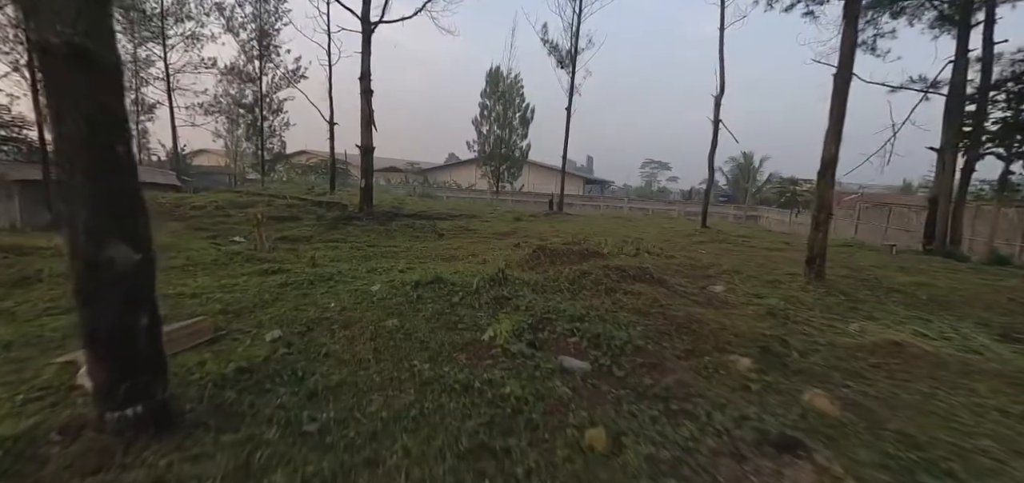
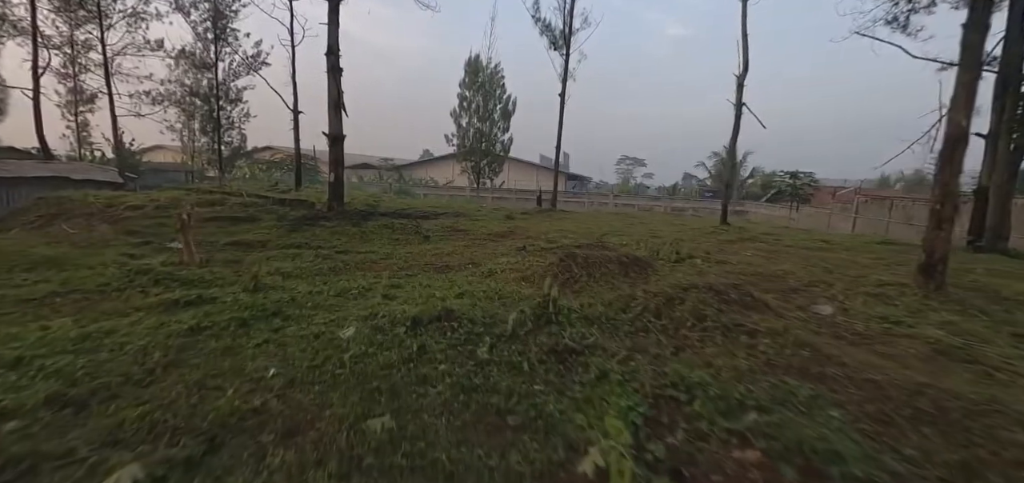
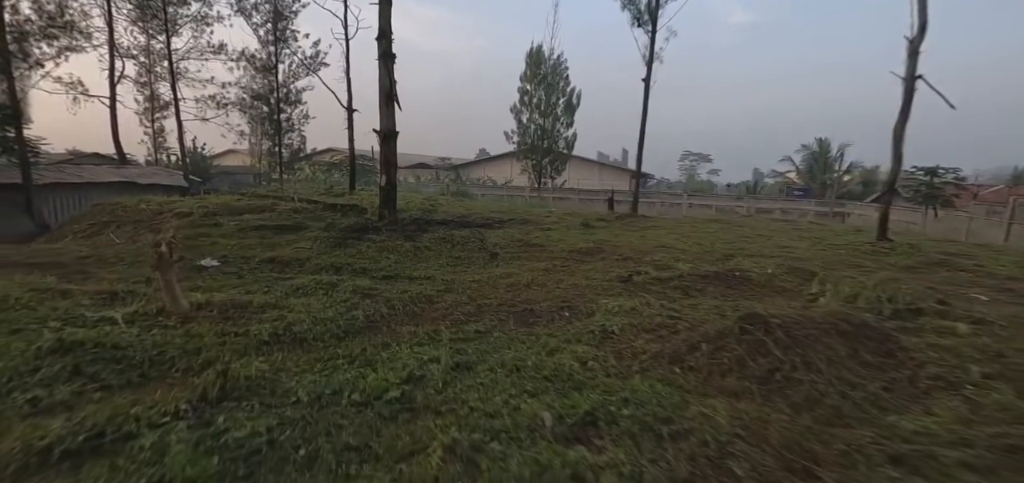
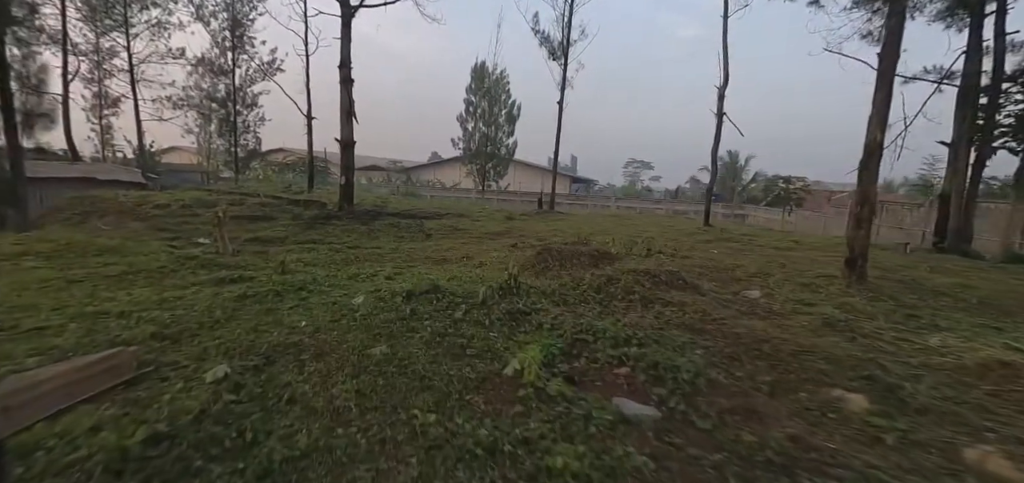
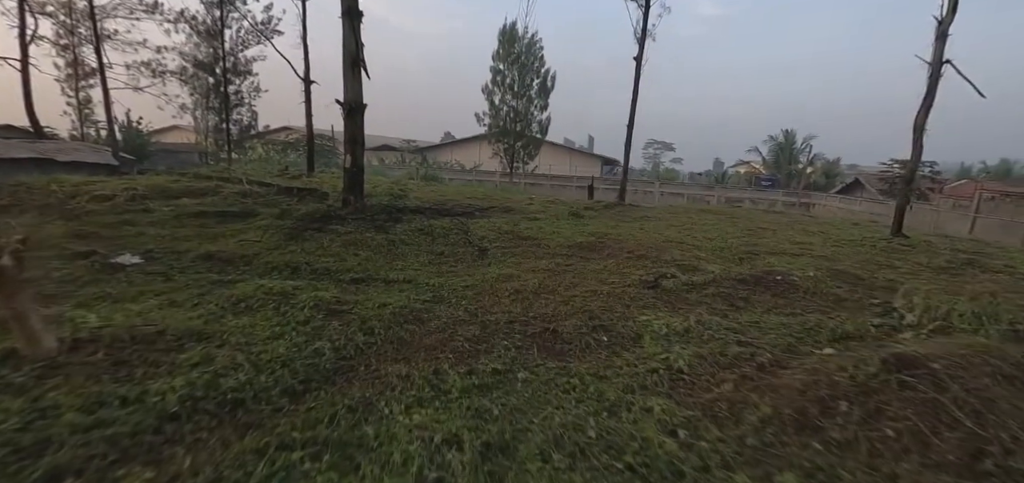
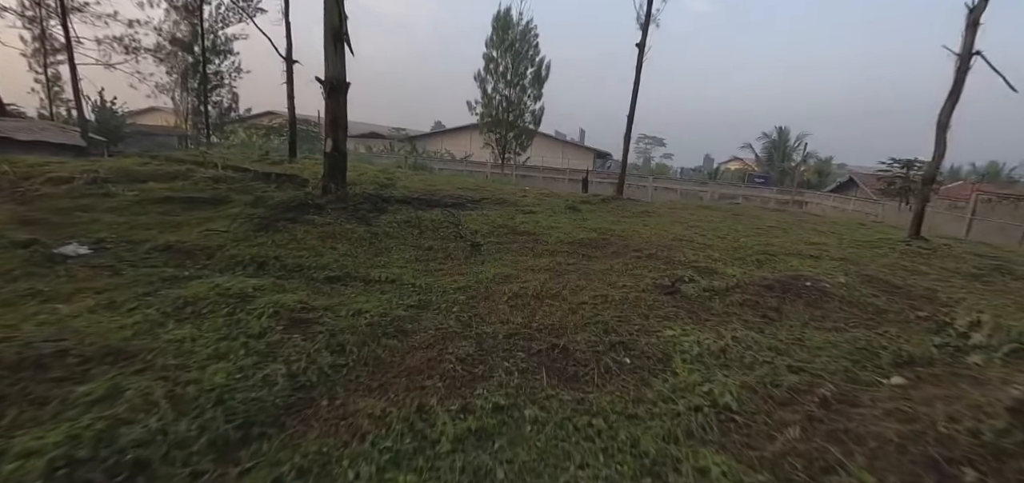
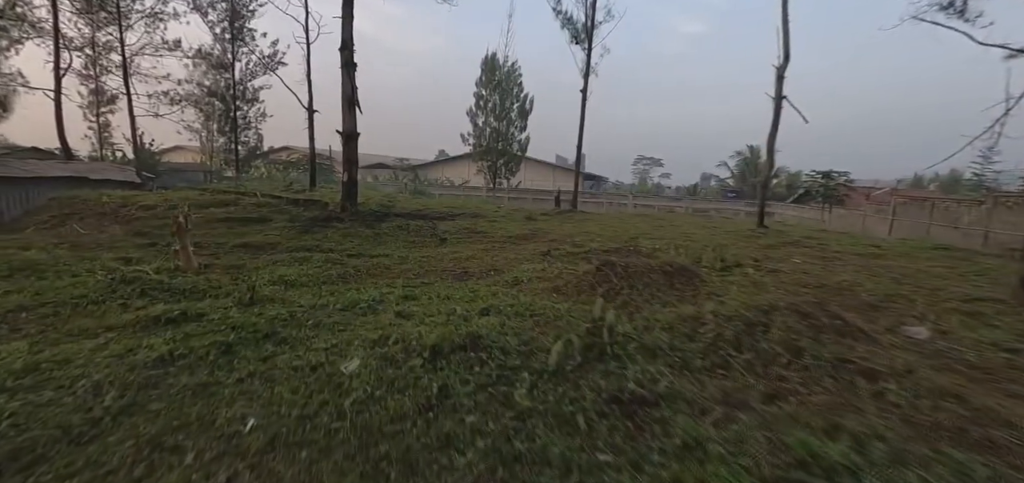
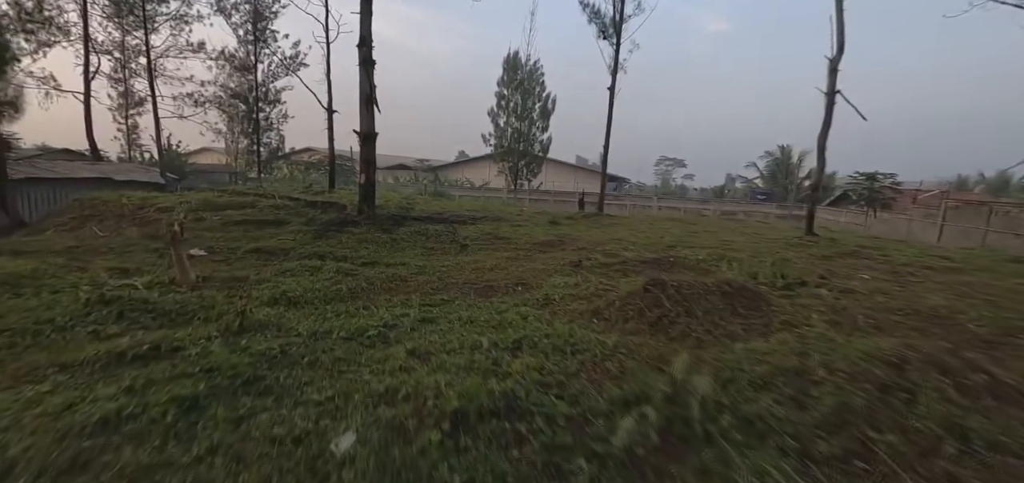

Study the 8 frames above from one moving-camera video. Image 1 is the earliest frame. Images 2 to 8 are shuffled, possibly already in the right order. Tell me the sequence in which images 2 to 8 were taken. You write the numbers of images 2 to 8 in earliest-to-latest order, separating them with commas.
4, 2, 7, 8, 3, 5, 6
